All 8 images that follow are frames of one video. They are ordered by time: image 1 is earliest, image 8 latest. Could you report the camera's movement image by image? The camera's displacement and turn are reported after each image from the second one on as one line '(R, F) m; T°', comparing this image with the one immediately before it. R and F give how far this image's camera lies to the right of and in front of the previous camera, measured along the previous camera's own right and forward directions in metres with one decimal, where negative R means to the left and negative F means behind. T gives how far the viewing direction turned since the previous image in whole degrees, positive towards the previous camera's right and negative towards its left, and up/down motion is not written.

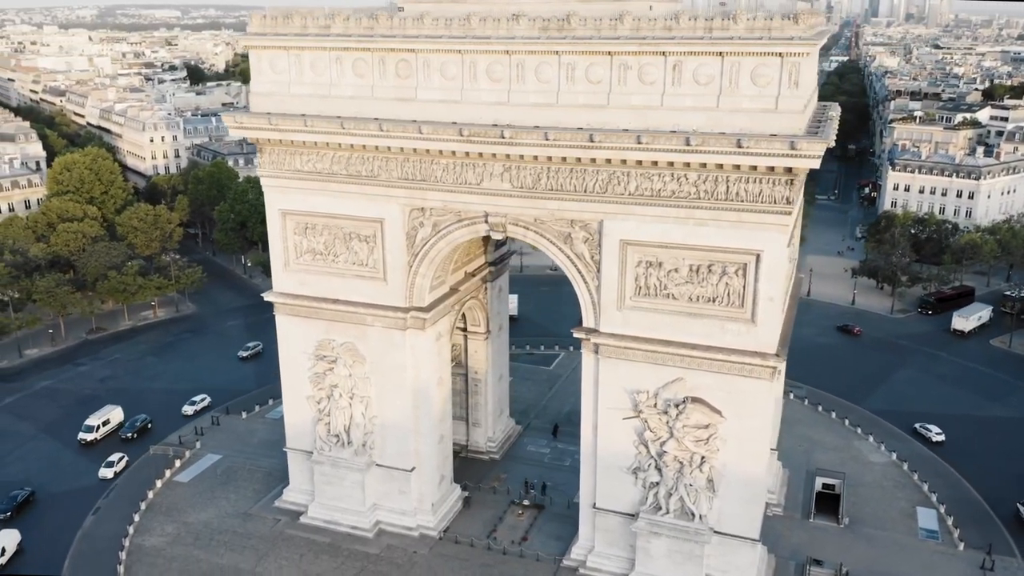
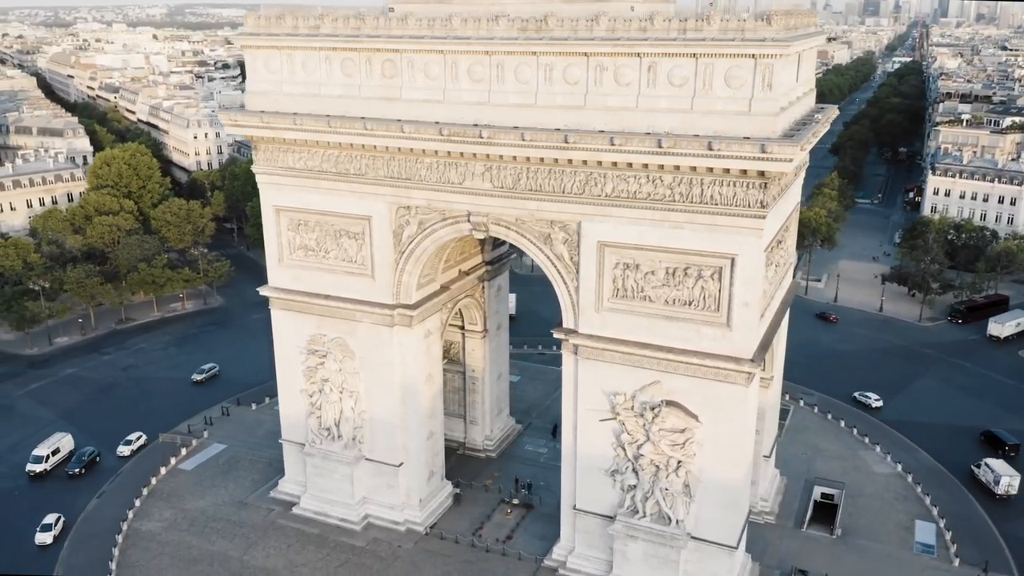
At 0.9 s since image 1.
(+1.8, 0.0) m; -3°
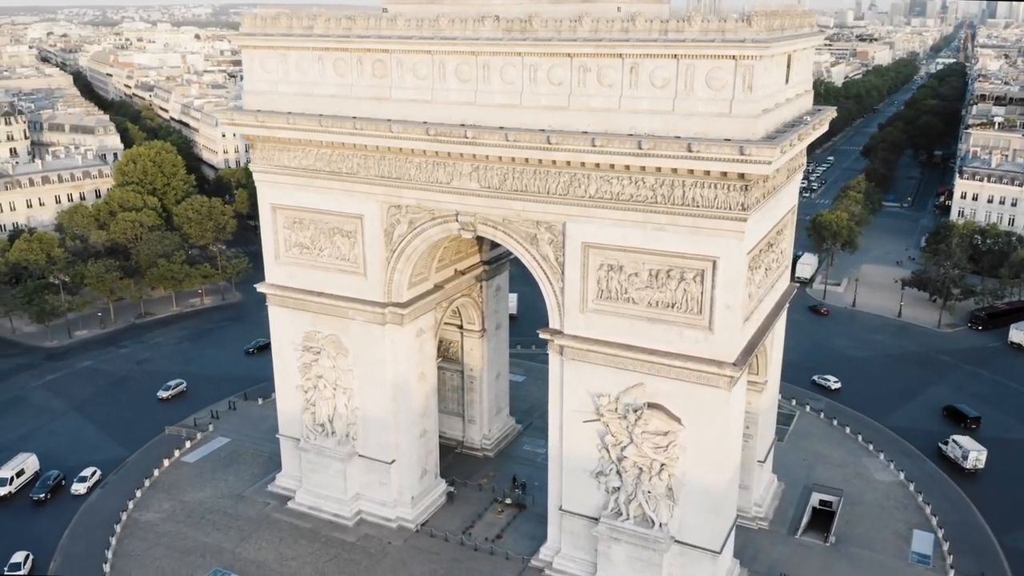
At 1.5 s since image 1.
(+1.2, 0.0) m; -2°
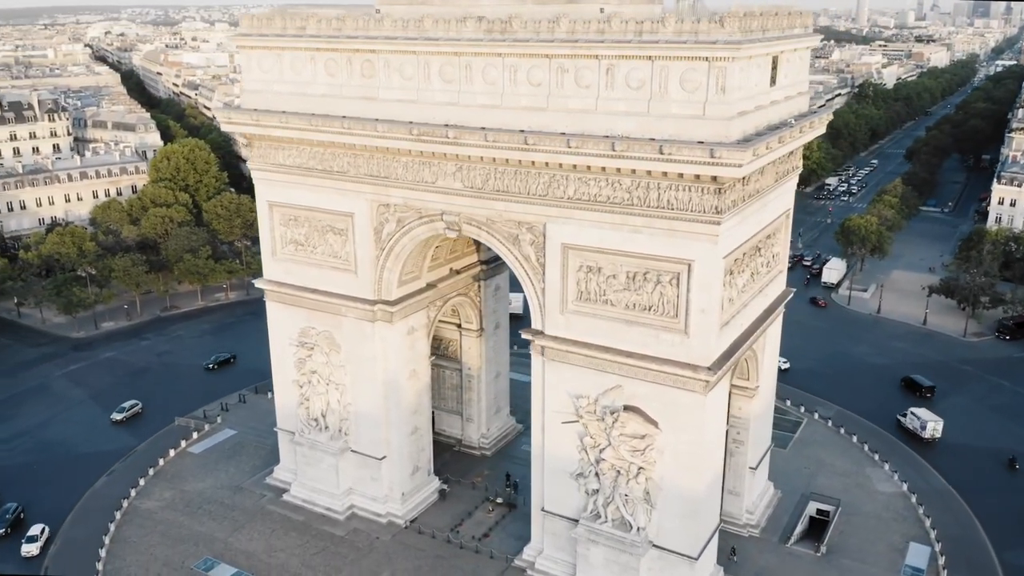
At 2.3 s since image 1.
(+1.6, 0.0) m; -3°
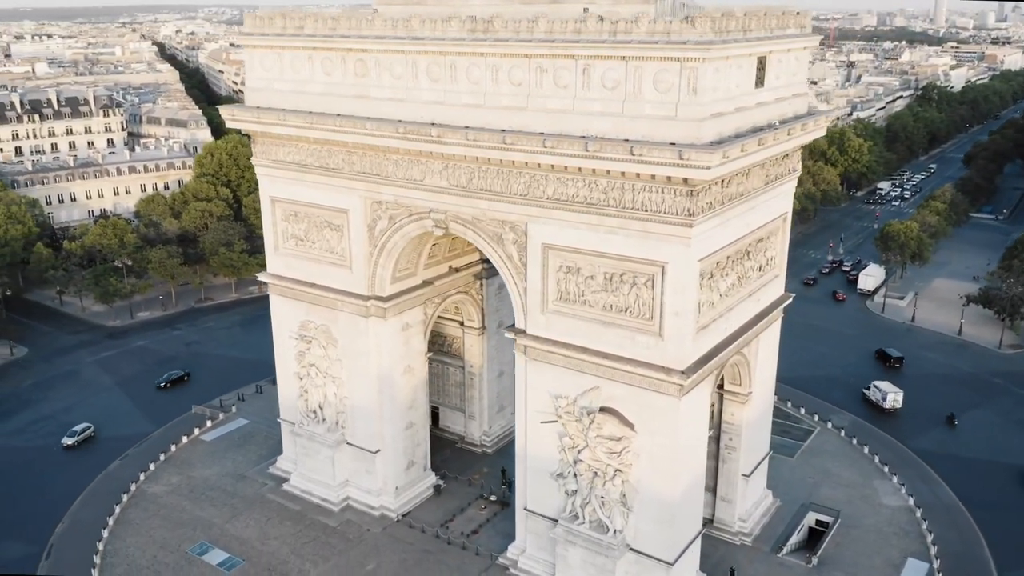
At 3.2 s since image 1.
(+1.9, 0.0) m; -4°
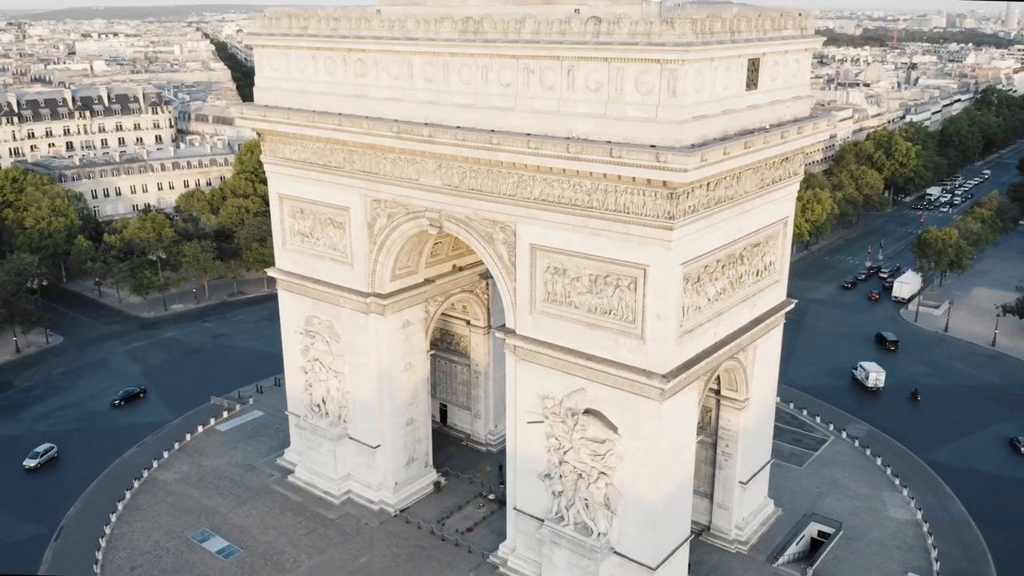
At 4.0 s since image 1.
(+1.6, 0.0) m; -3°
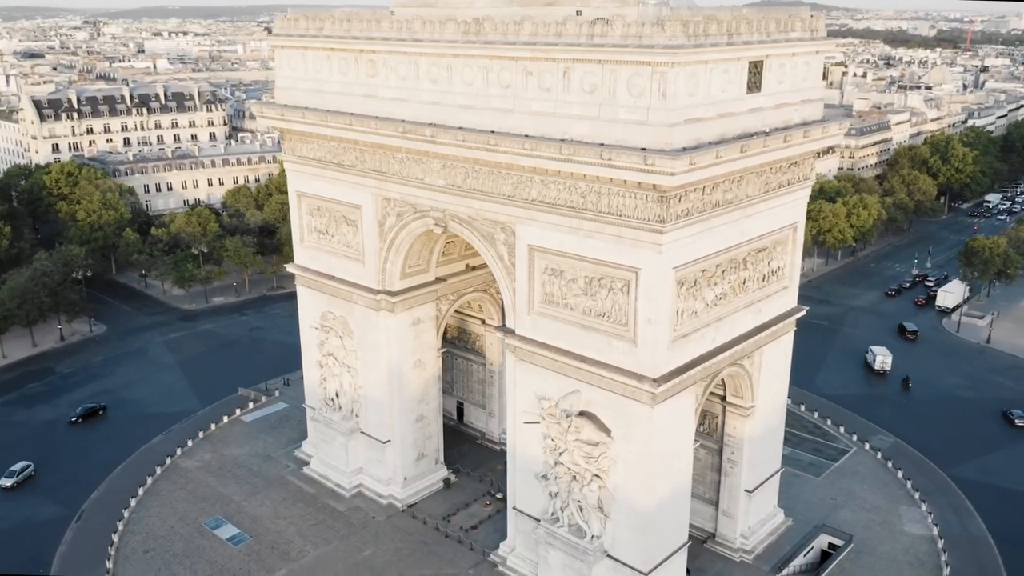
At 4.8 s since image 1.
(+1.4, -0.1) m; -4°
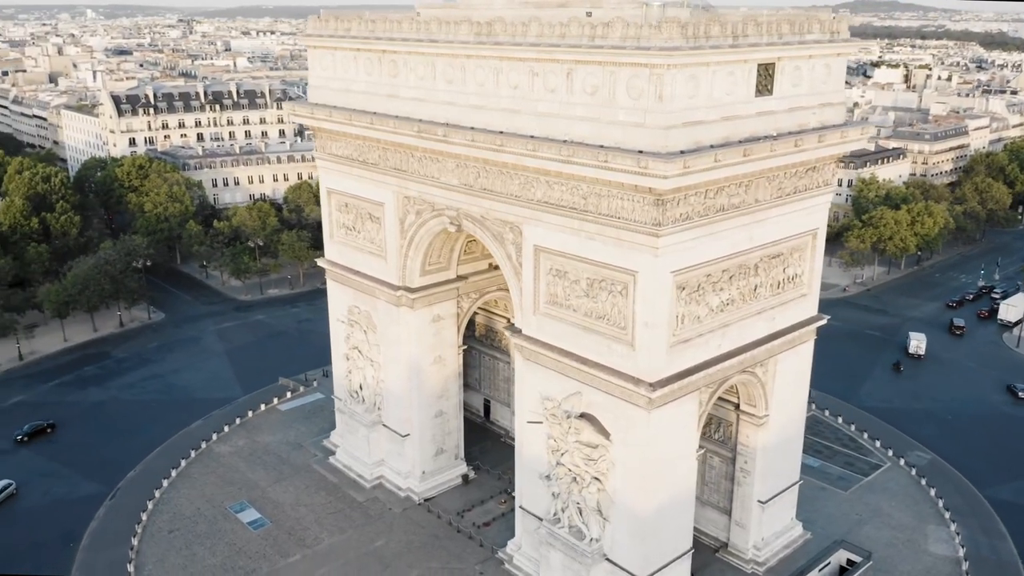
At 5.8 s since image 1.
(+1.7, -0.1) m; -5°
